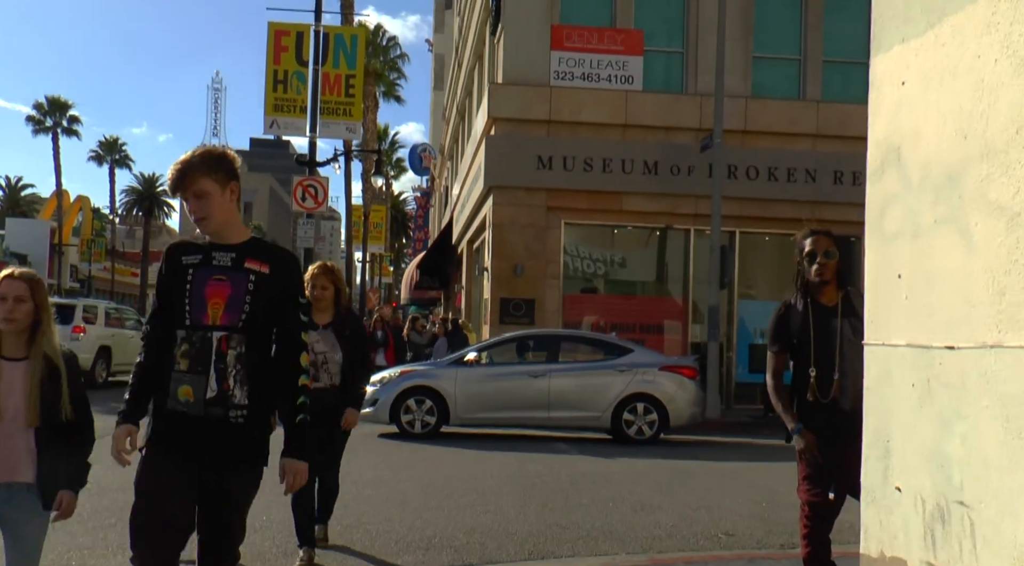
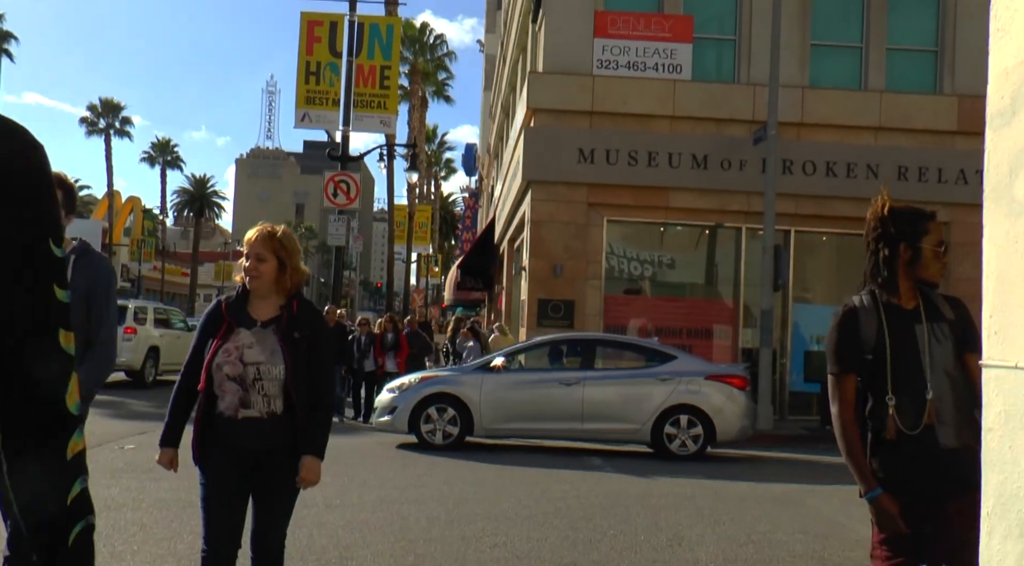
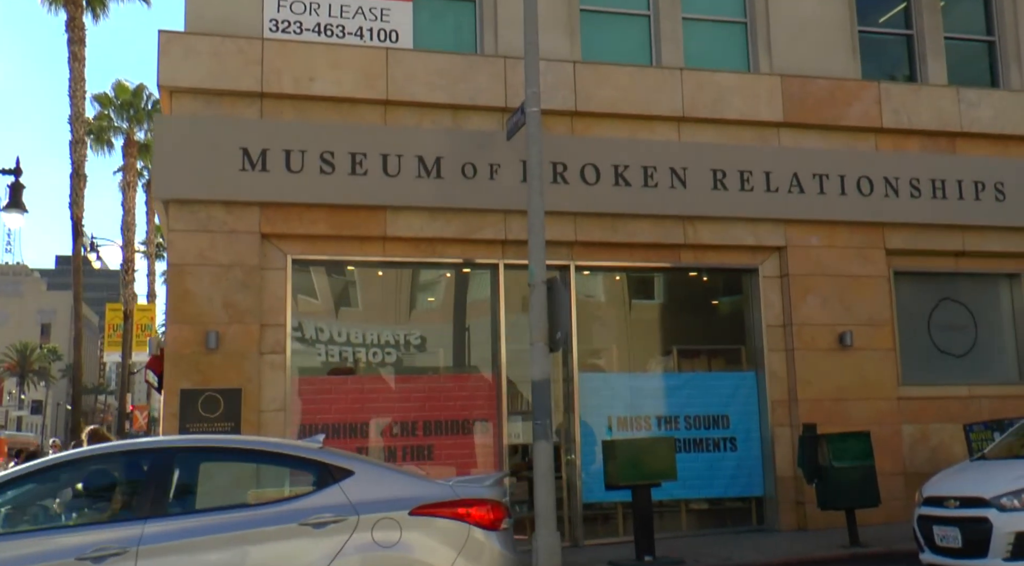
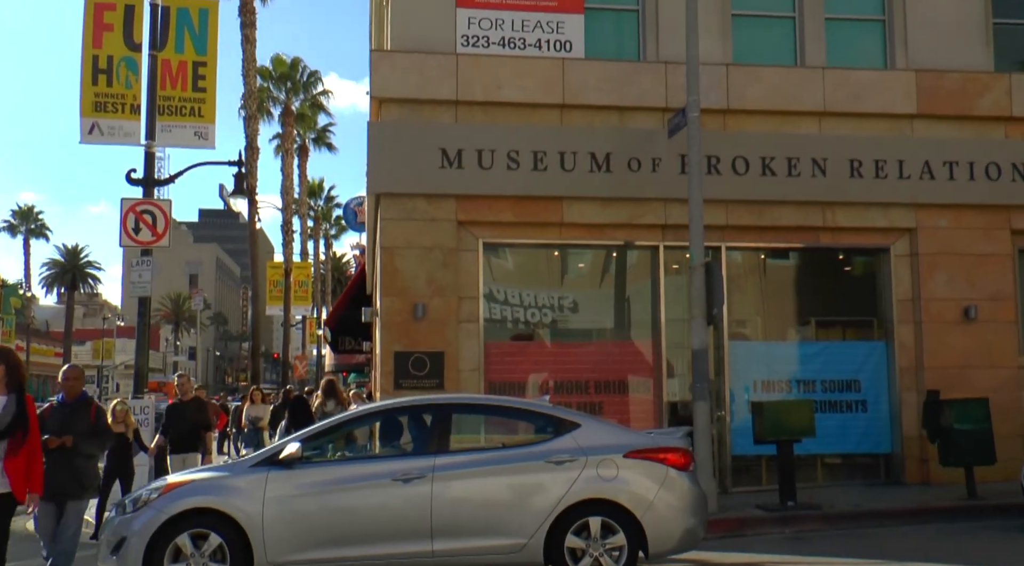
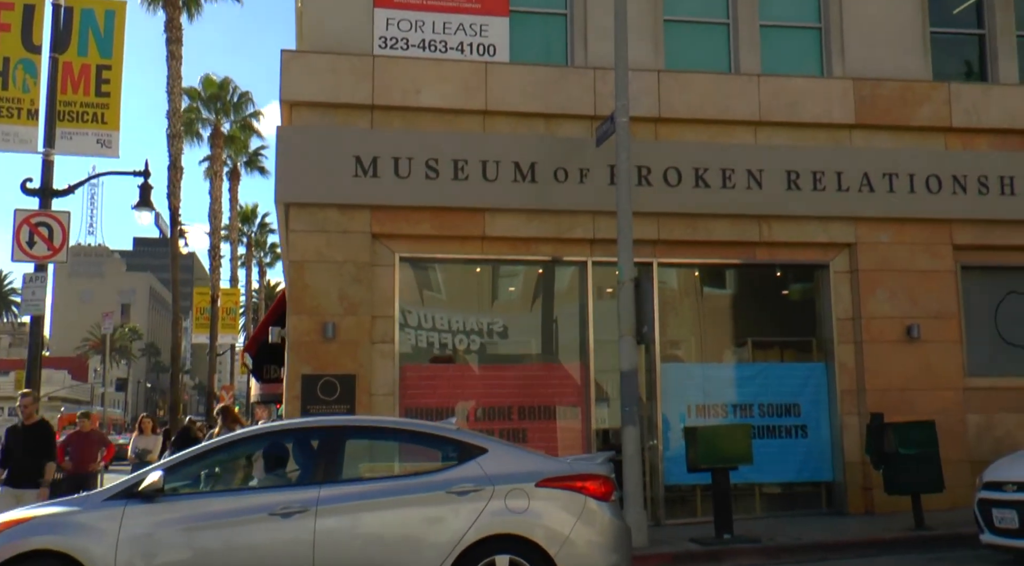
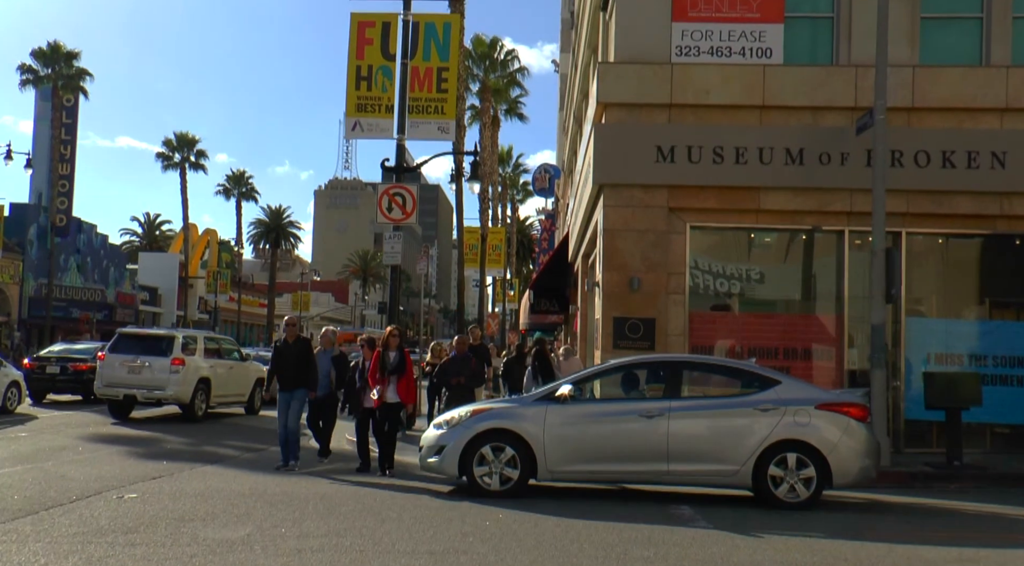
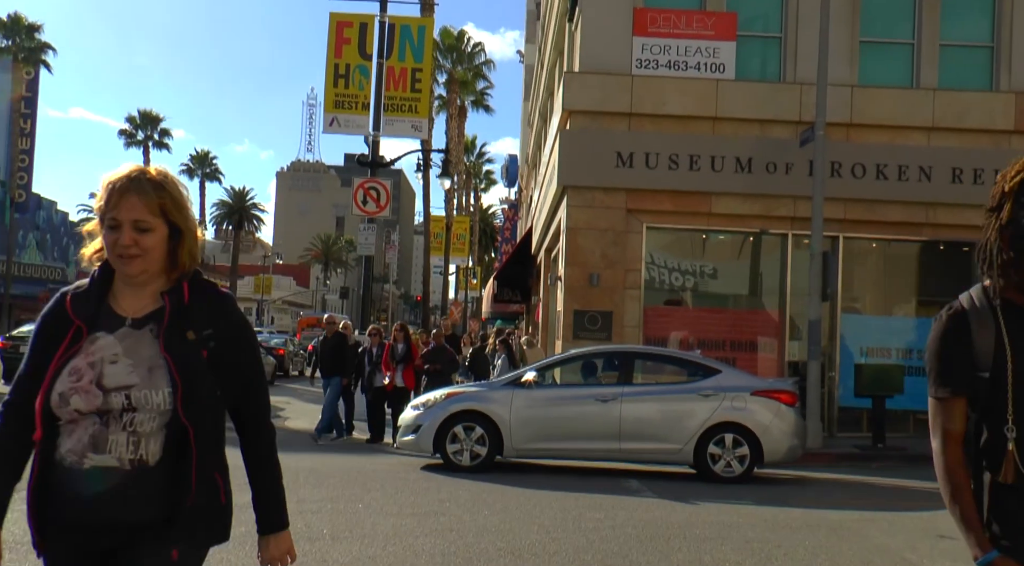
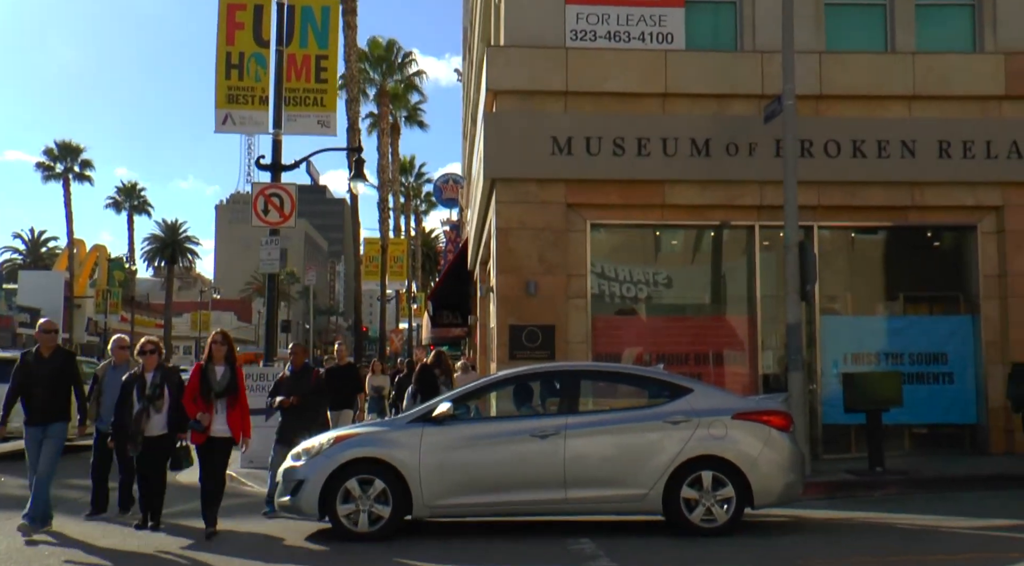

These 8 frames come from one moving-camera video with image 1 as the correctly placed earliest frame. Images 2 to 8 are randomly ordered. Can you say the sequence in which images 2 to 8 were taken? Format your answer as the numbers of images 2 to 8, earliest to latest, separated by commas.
2, 7, 6, 8, 4, 5, 3
